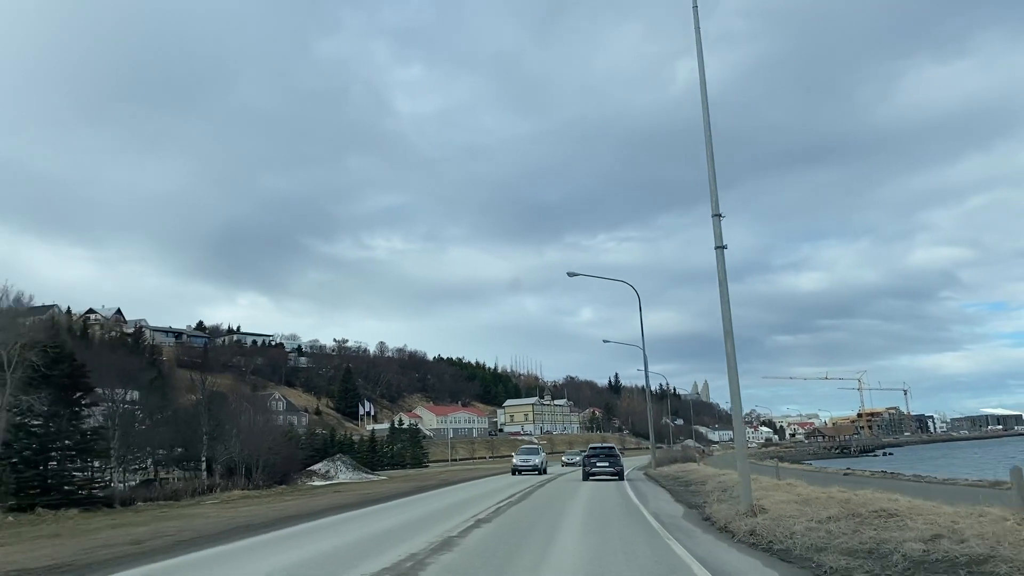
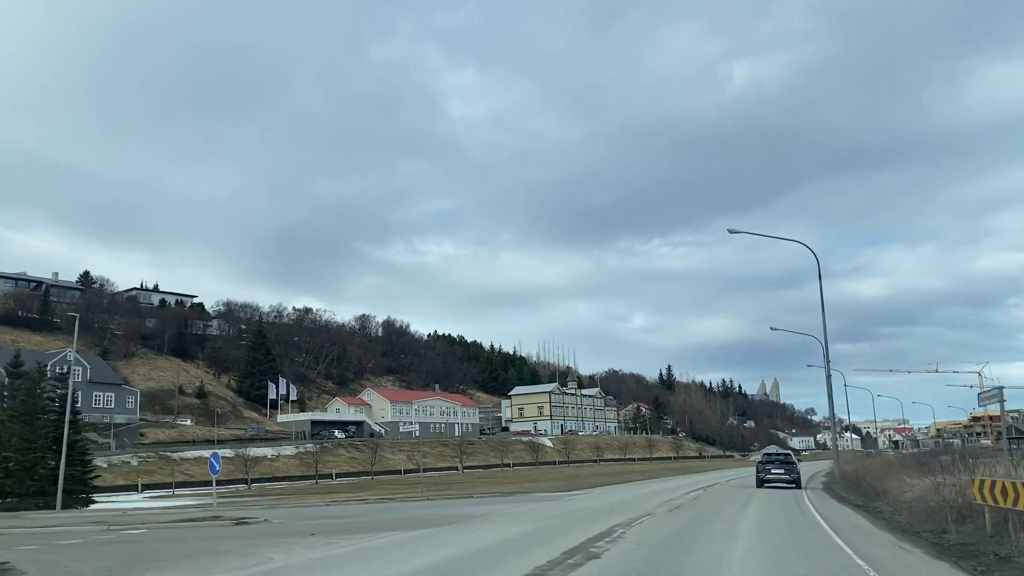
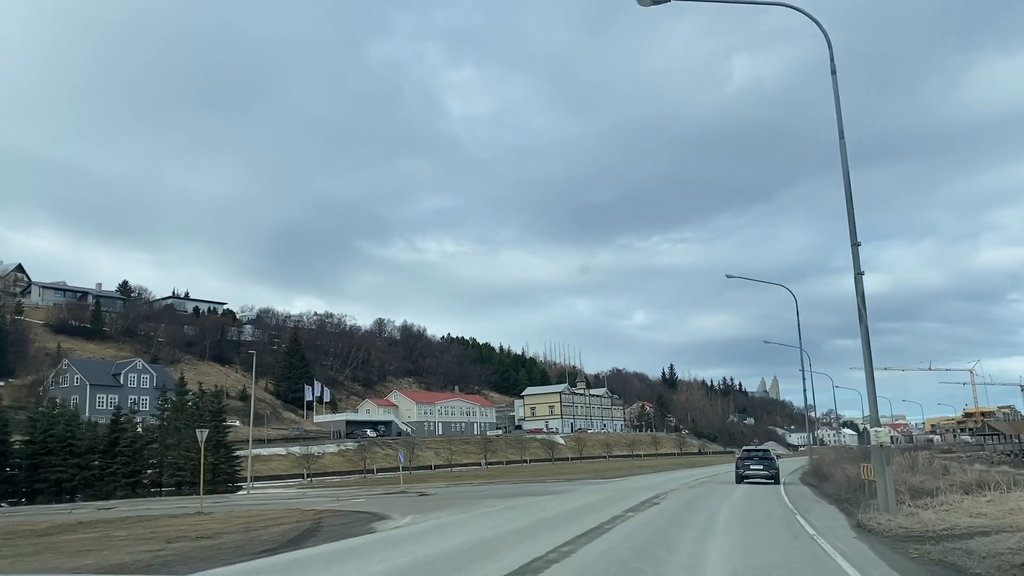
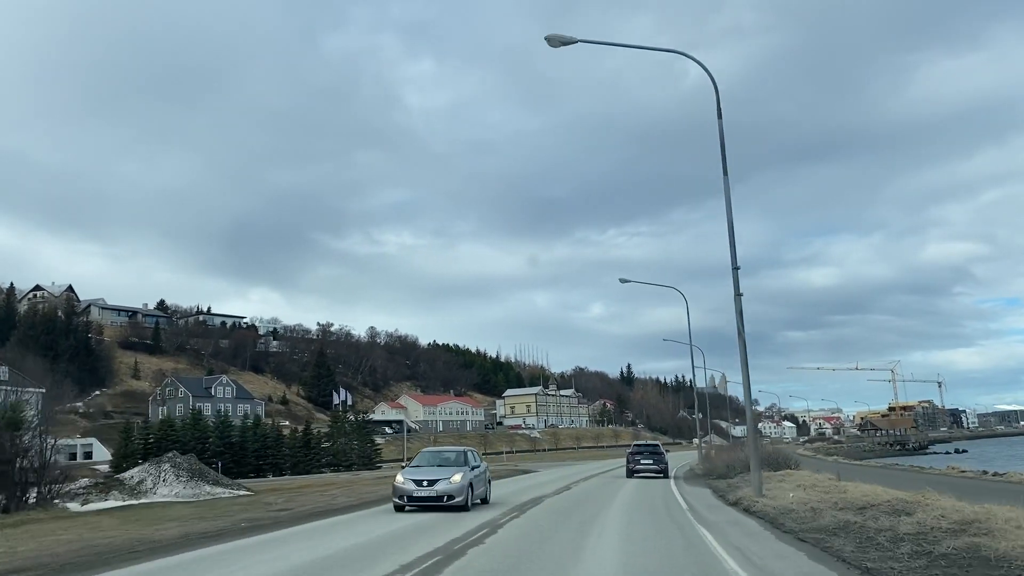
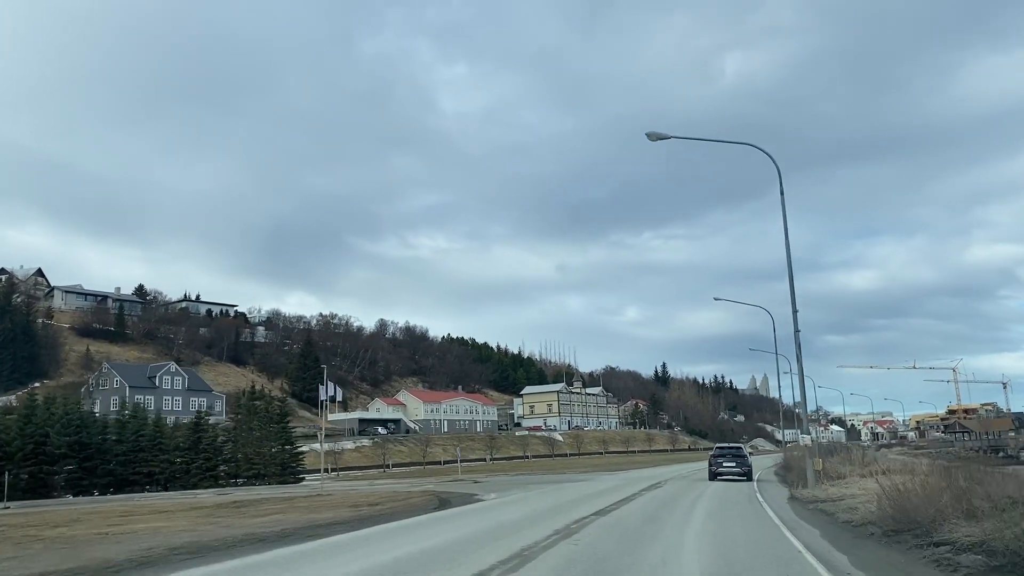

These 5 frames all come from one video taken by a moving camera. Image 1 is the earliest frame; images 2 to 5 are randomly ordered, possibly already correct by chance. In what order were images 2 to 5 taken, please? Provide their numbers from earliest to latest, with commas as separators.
4, 5, 3, 2
